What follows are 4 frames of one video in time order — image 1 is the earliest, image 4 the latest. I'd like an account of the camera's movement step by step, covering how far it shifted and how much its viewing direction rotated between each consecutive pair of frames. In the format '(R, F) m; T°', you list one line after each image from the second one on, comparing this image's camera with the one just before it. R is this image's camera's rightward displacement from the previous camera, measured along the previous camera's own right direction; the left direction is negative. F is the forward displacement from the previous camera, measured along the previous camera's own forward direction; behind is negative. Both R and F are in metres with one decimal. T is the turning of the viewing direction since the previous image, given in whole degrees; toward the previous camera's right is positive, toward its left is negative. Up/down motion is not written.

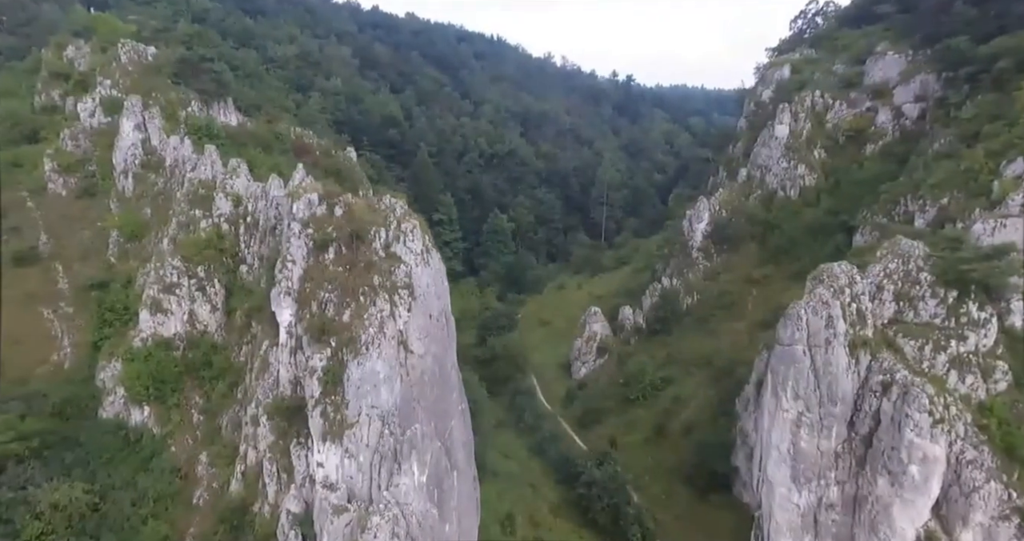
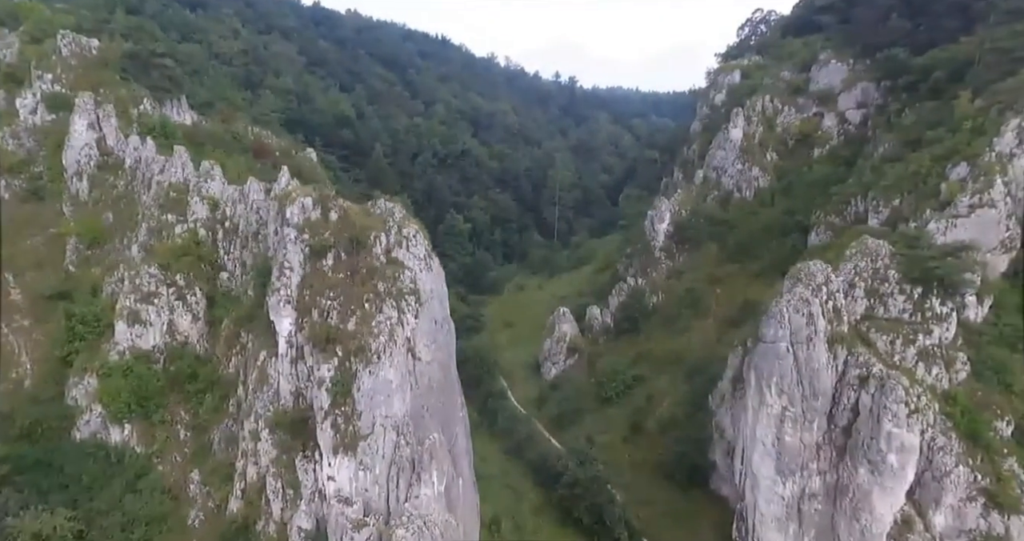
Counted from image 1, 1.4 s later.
(-1.8, +0.1) m; +5°
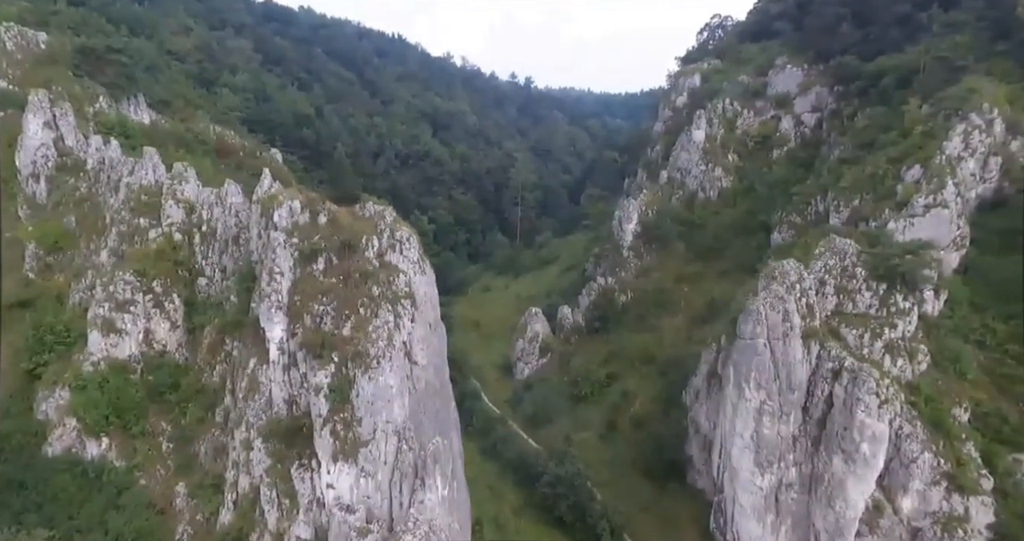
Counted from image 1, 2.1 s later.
(-1.1, 0.0) m; +4°
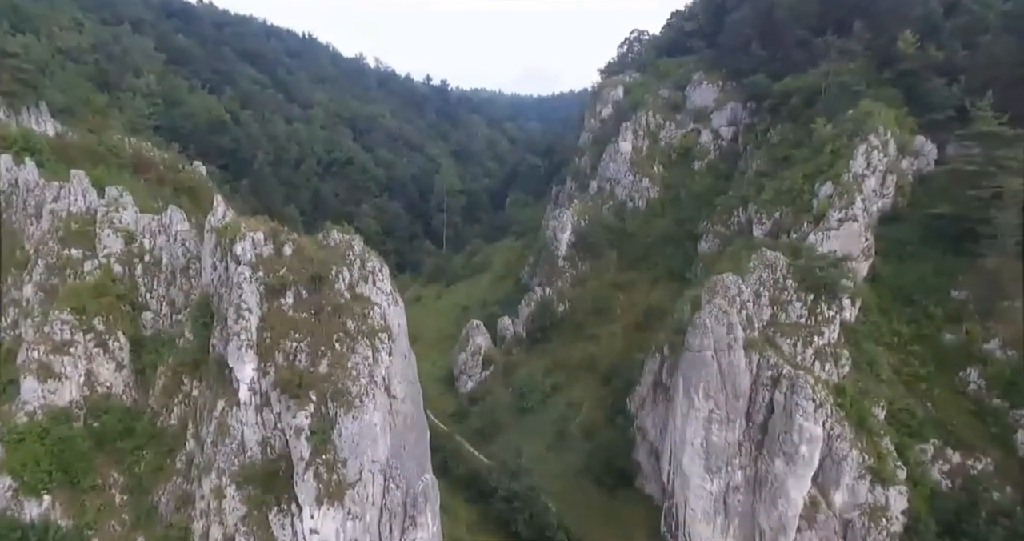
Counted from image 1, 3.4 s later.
(-1.6, -0.1) m; +8°
